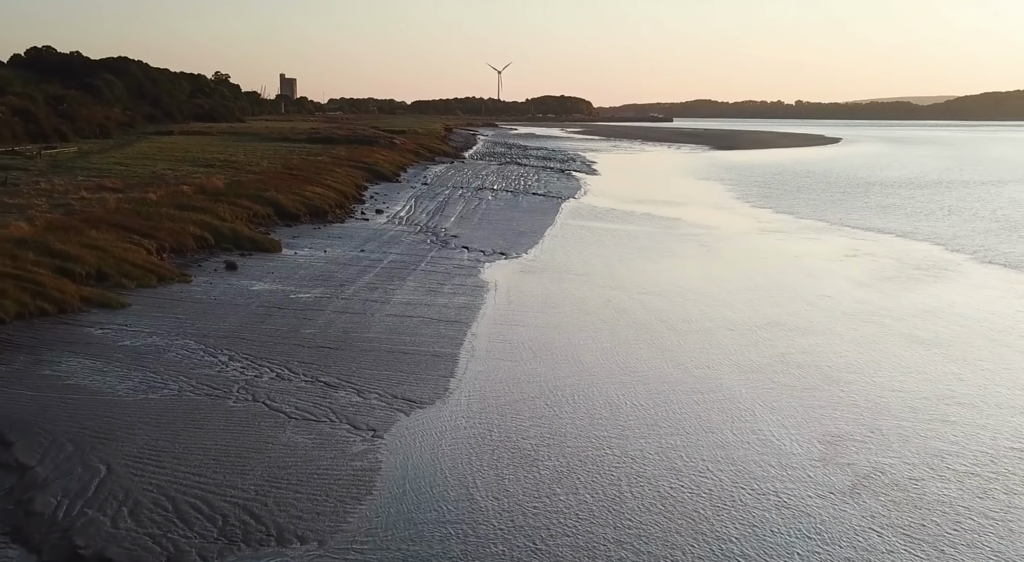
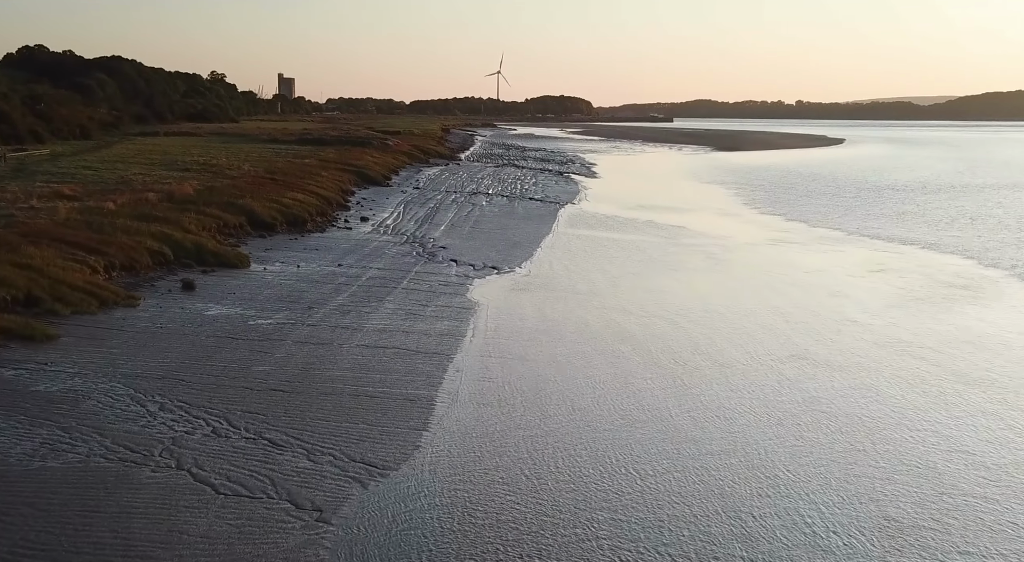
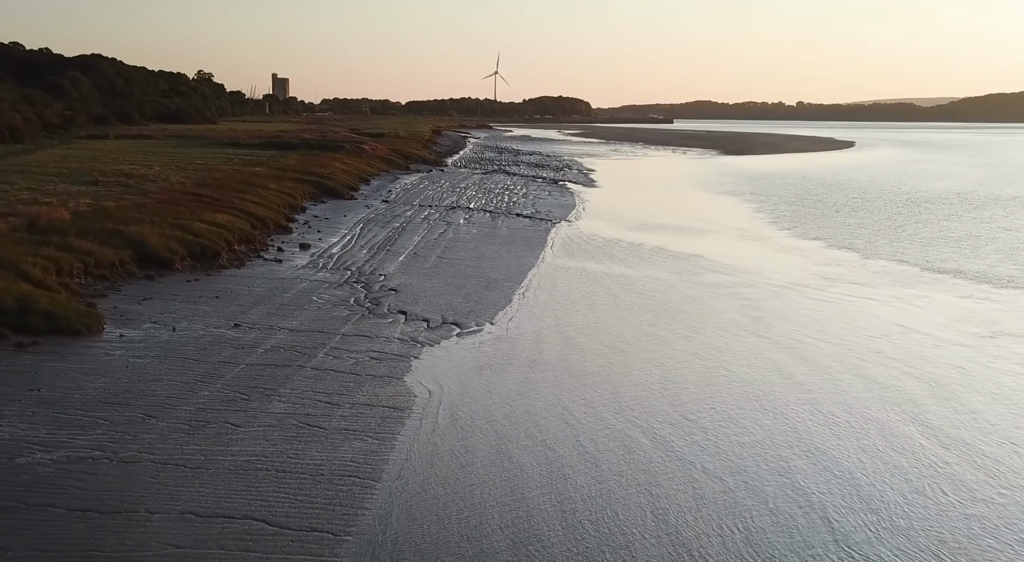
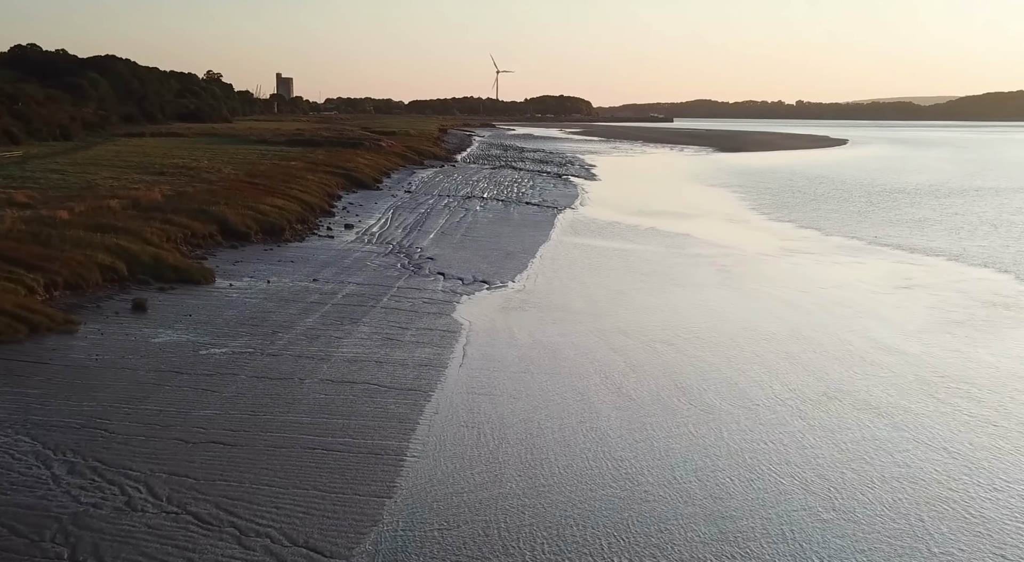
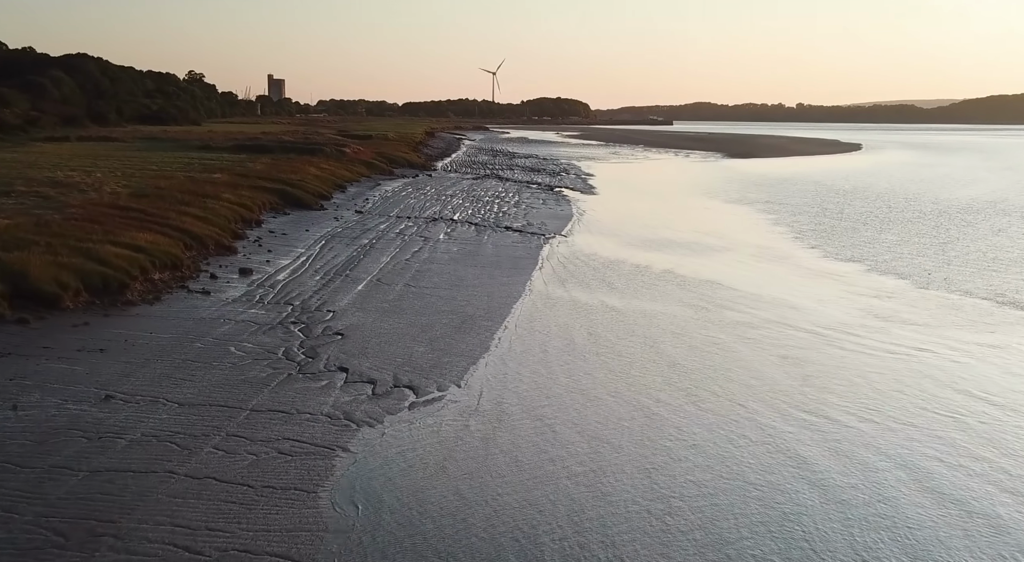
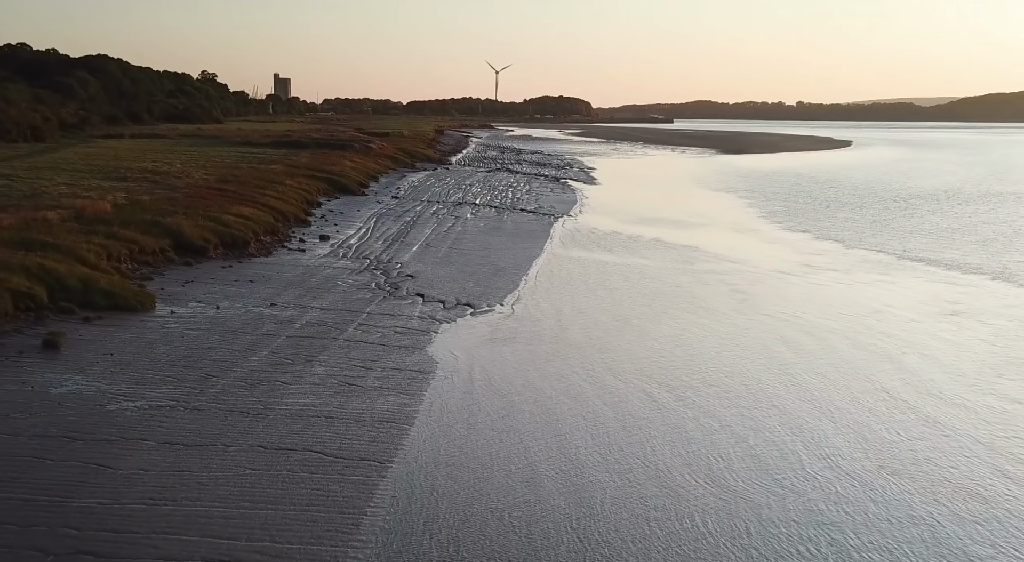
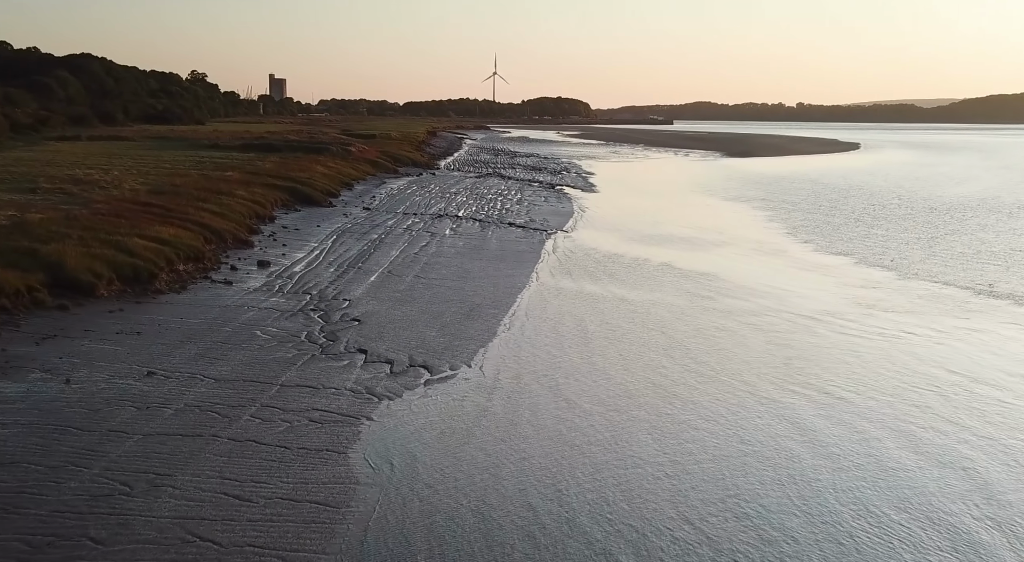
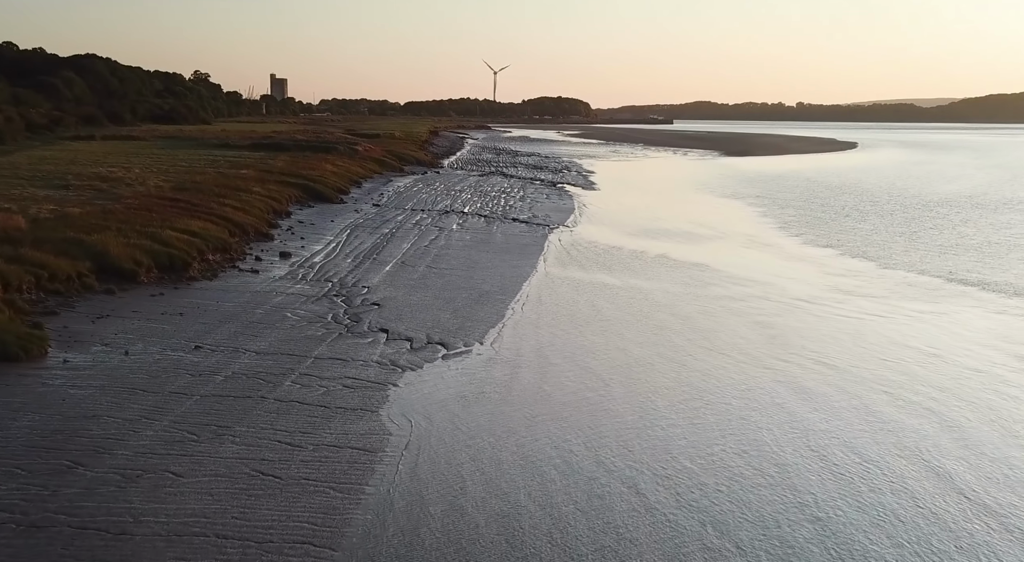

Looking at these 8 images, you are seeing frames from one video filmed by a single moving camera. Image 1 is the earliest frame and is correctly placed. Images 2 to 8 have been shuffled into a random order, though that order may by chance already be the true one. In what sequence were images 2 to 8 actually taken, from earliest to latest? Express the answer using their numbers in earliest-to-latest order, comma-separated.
2, 4, 6, 3, 8, 7, 5
